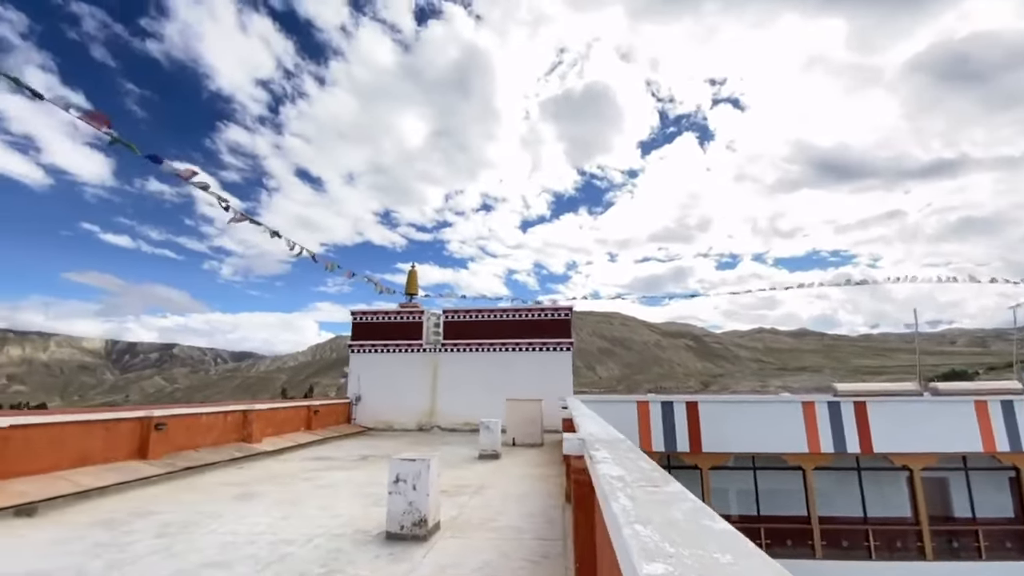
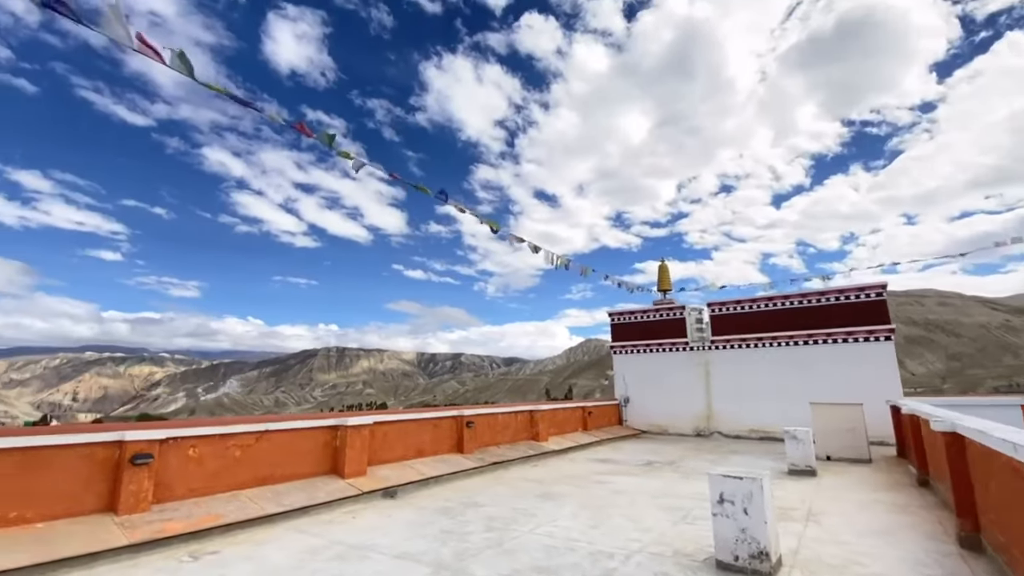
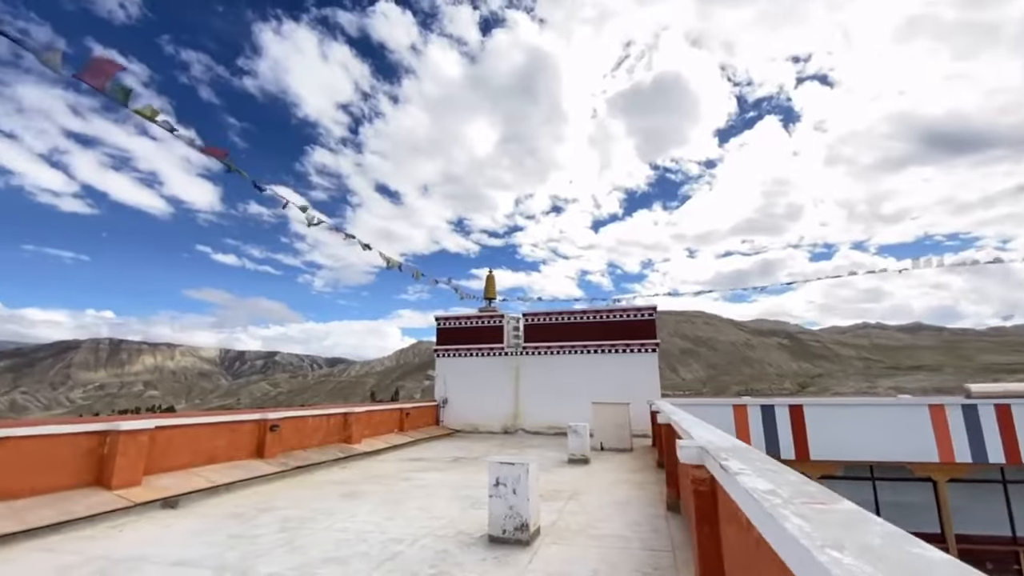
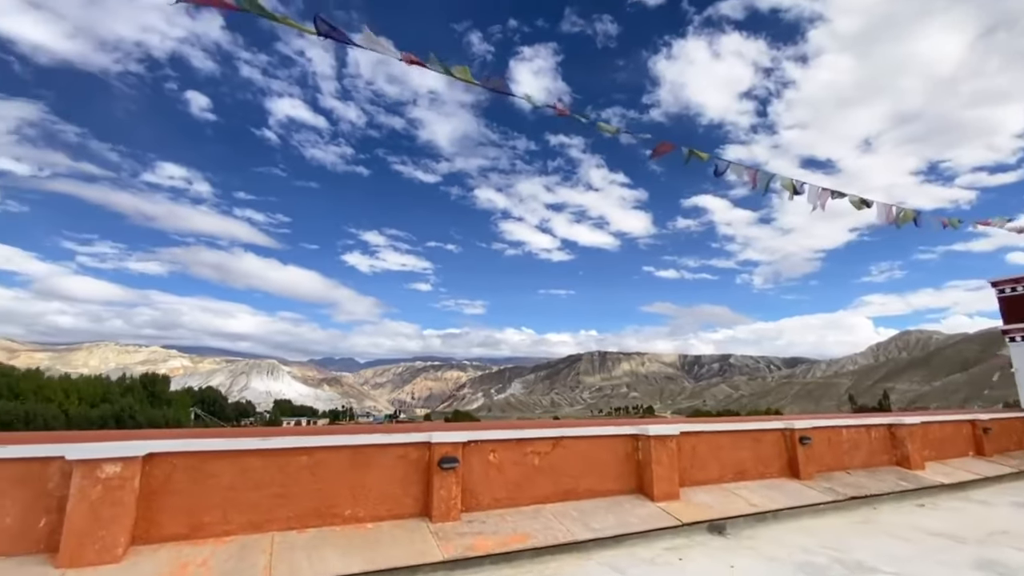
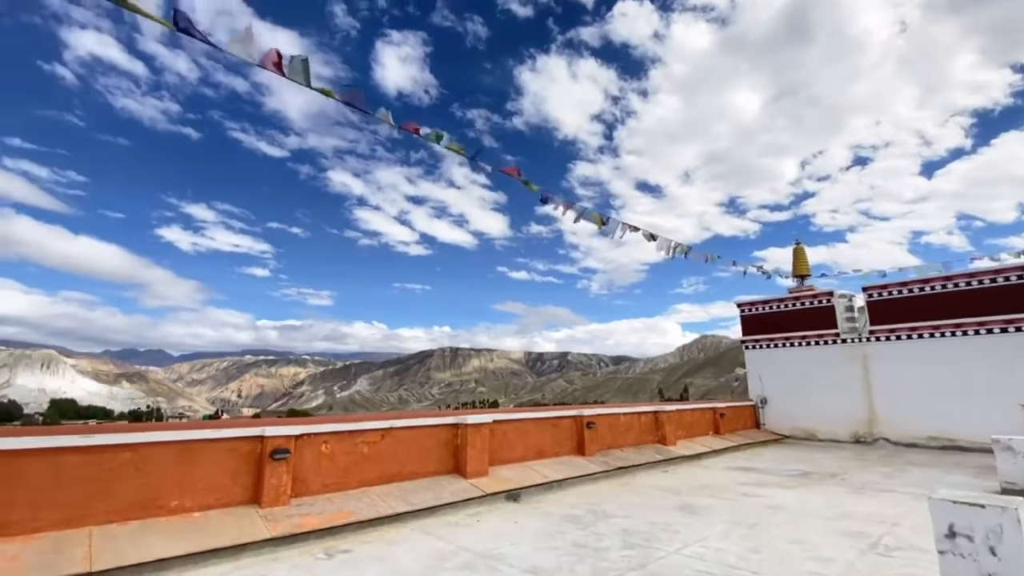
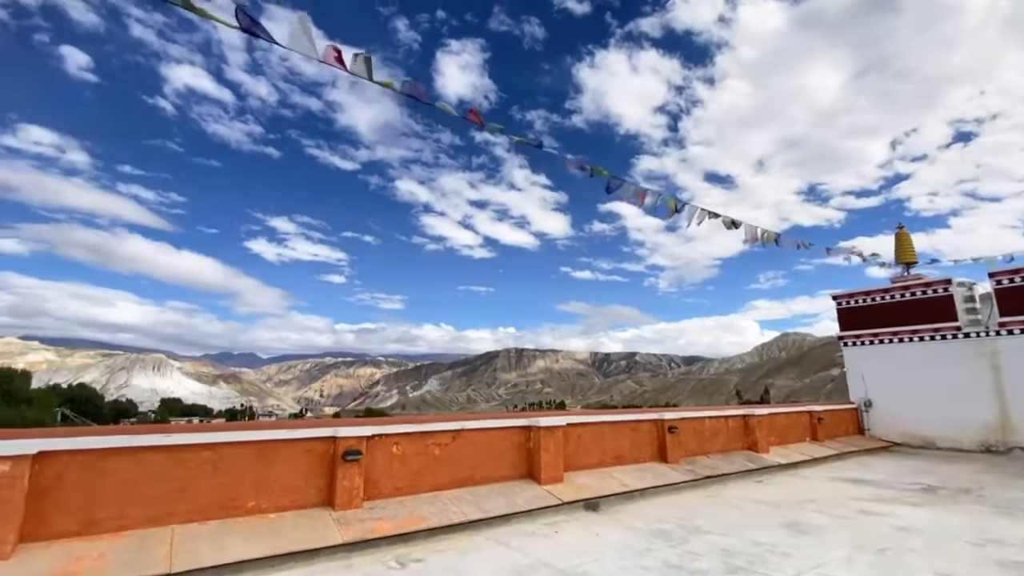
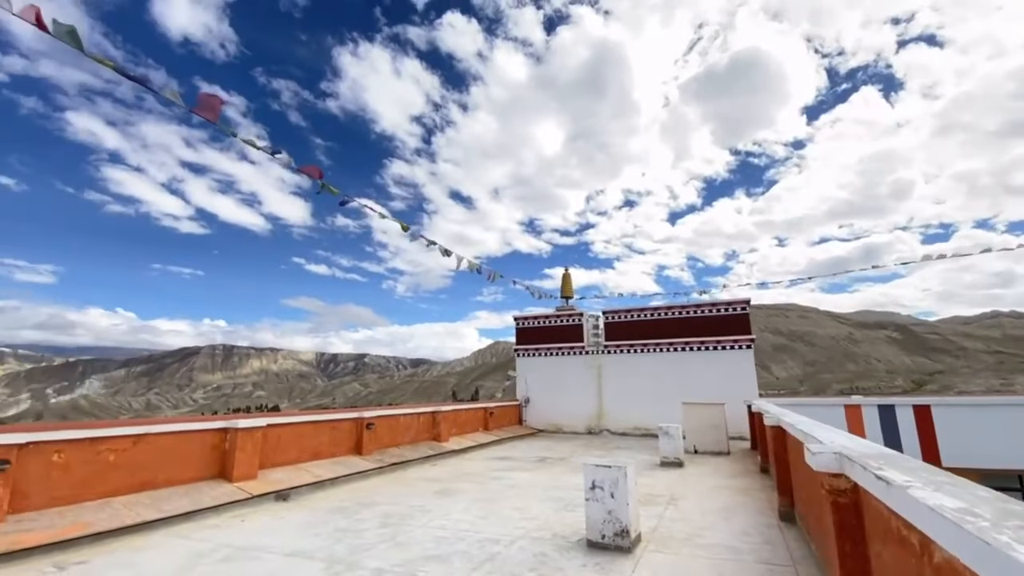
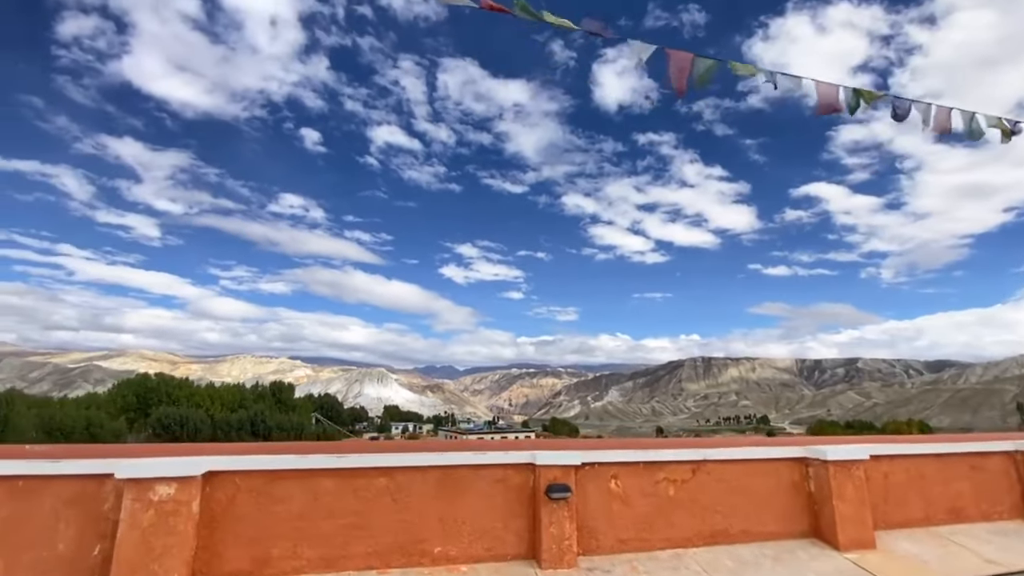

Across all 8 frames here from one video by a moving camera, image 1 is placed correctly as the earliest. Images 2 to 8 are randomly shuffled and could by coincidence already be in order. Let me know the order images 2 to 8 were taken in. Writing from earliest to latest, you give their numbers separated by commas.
3, 7, 2, 5, 6, 4, 8
